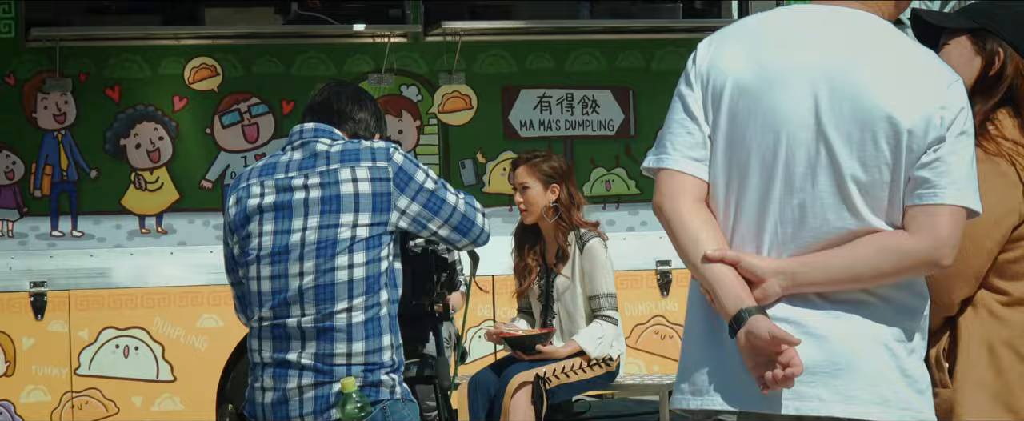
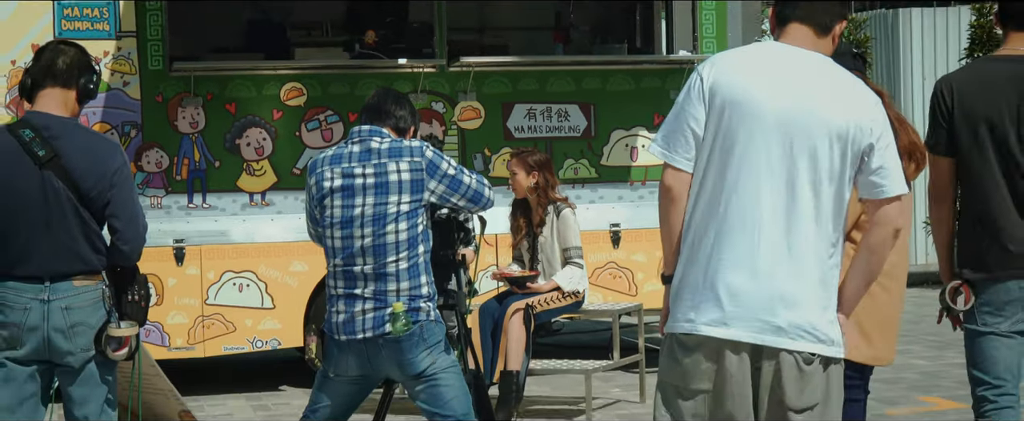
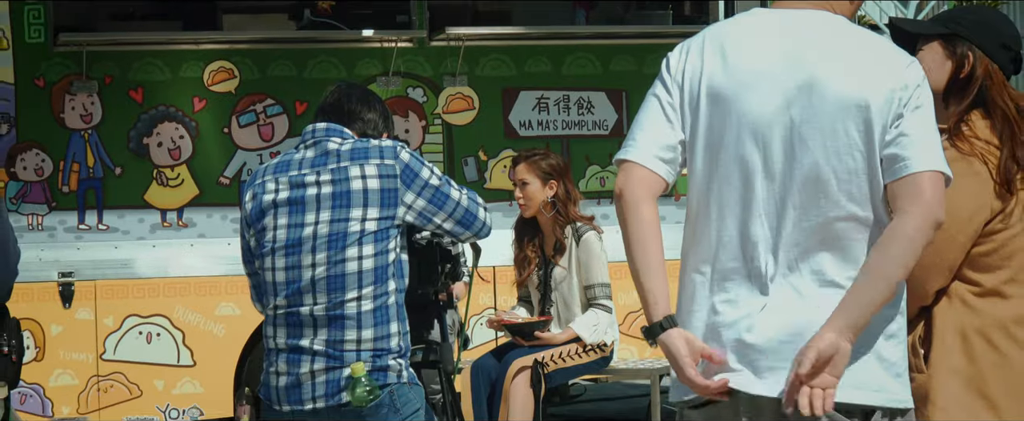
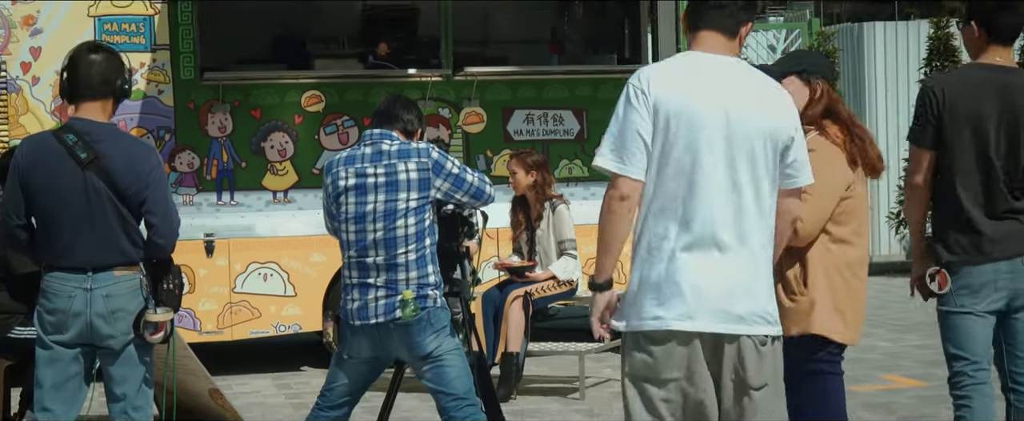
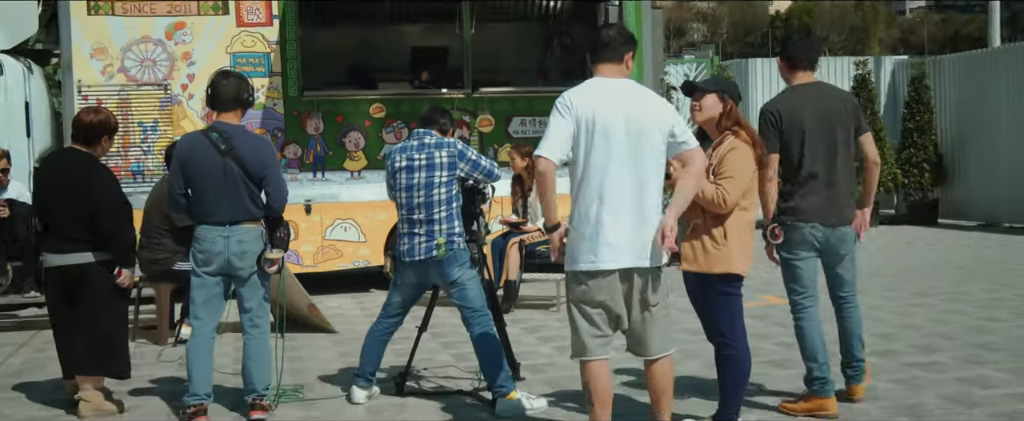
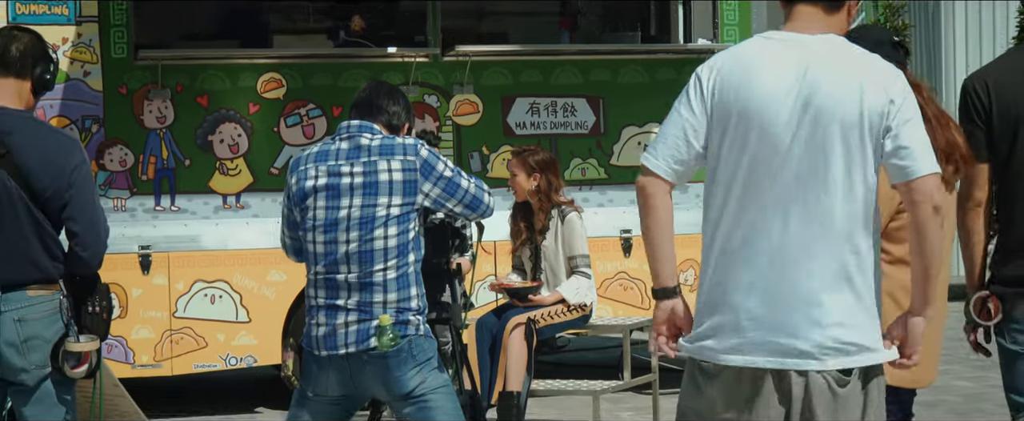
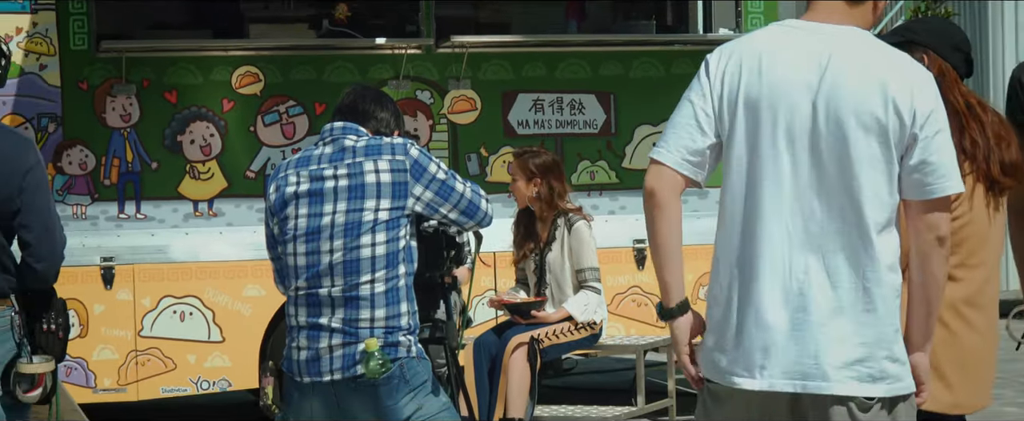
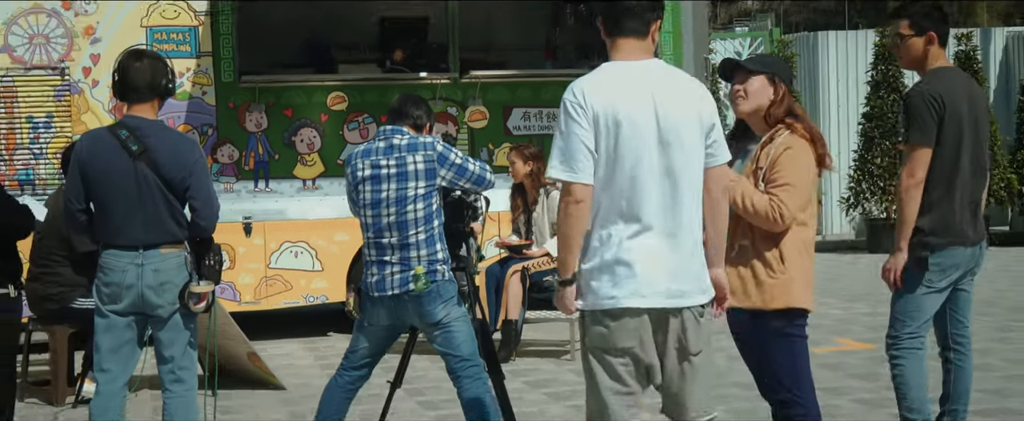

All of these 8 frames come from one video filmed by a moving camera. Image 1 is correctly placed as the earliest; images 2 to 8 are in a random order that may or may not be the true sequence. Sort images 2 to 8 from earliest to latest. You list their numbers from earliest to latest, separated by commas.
3, 7, 6, 2, 4, 8, 5
